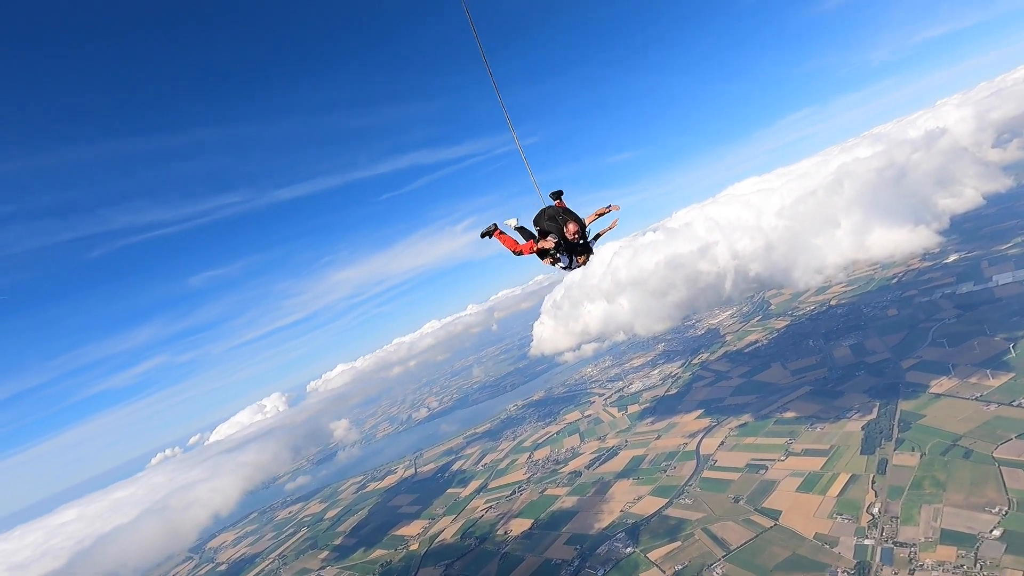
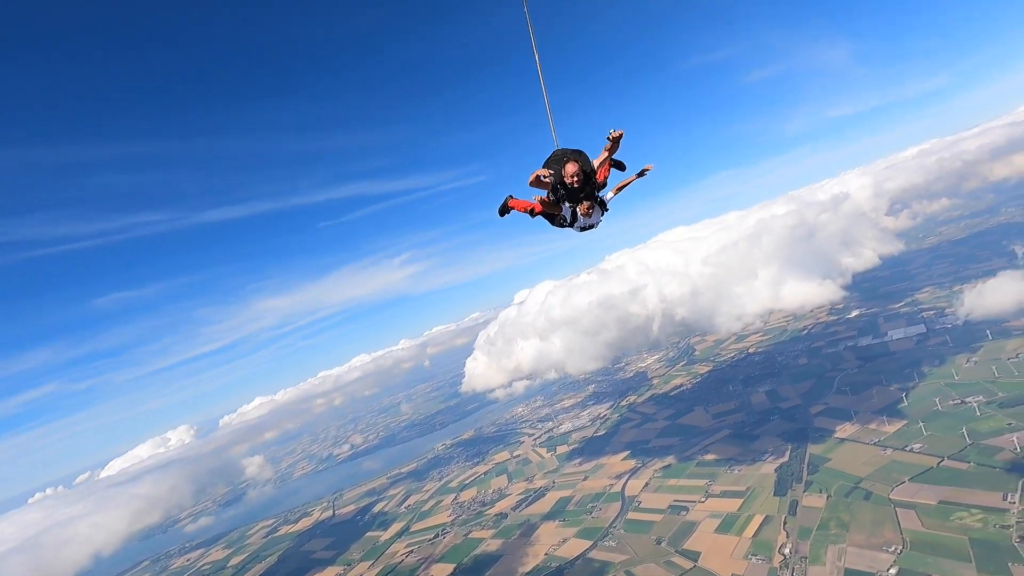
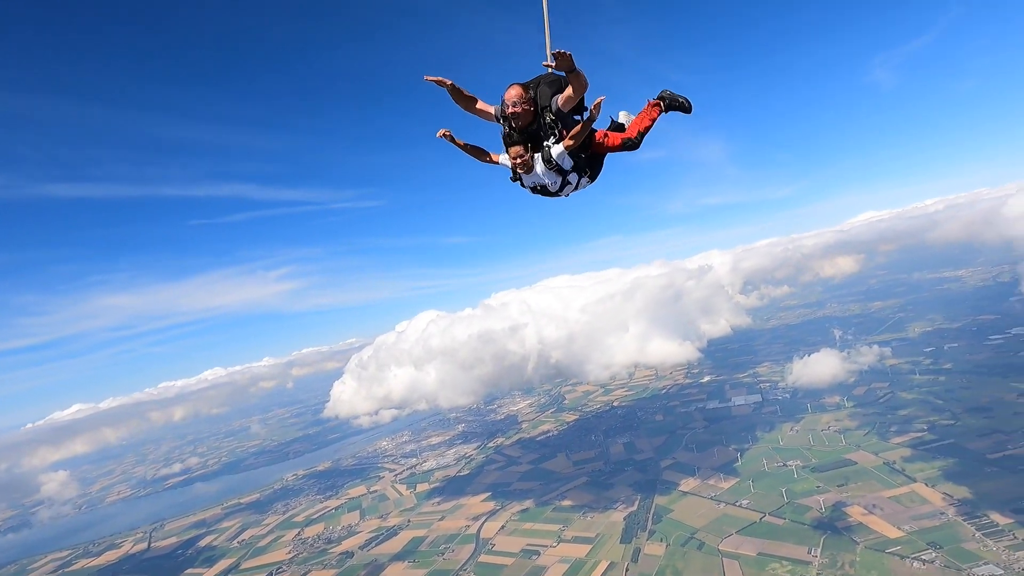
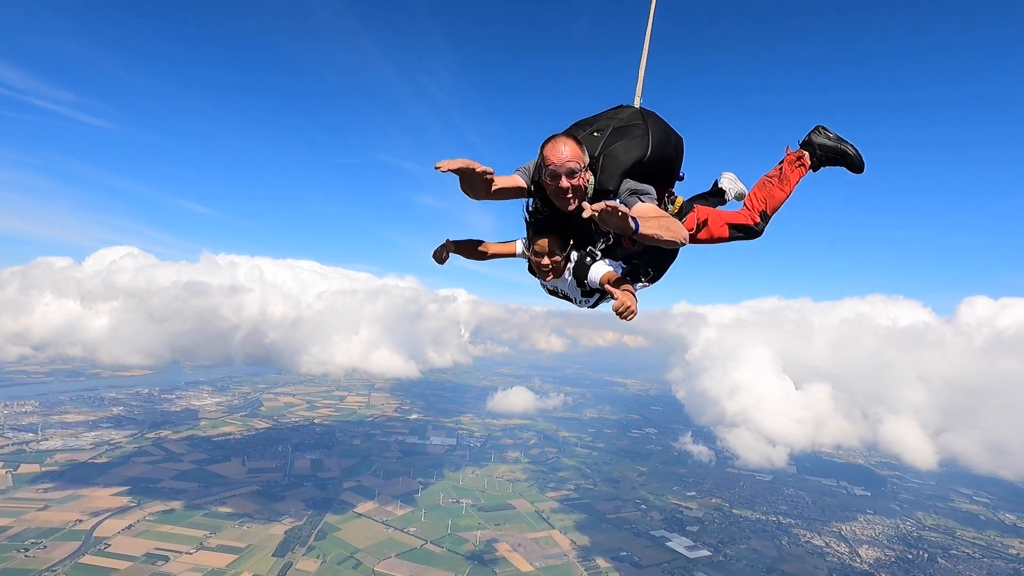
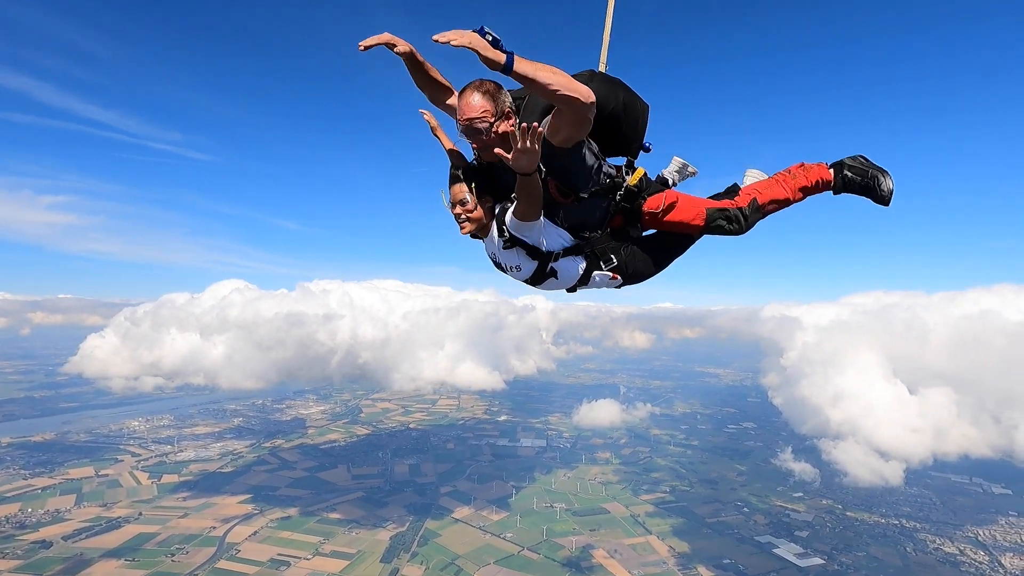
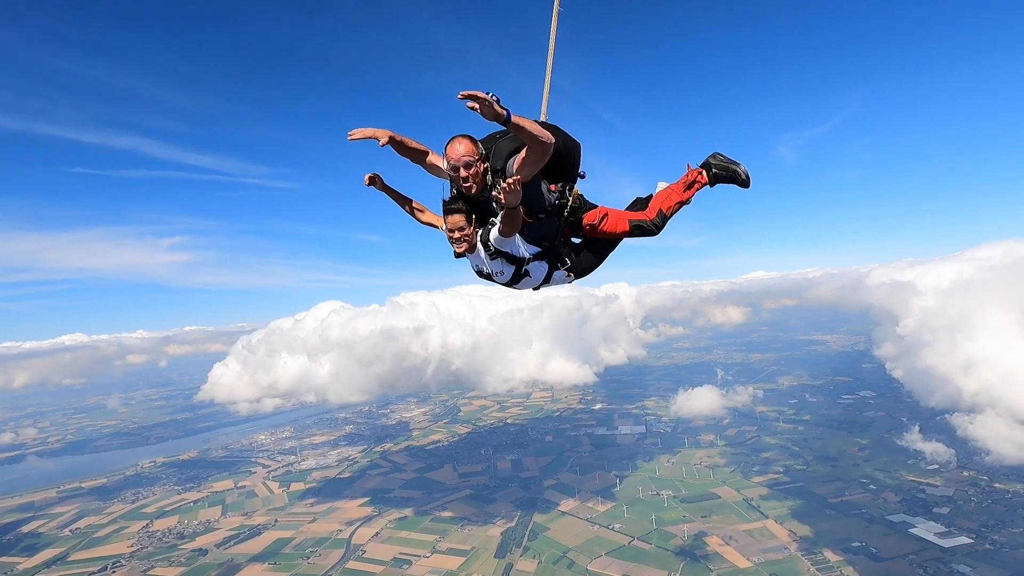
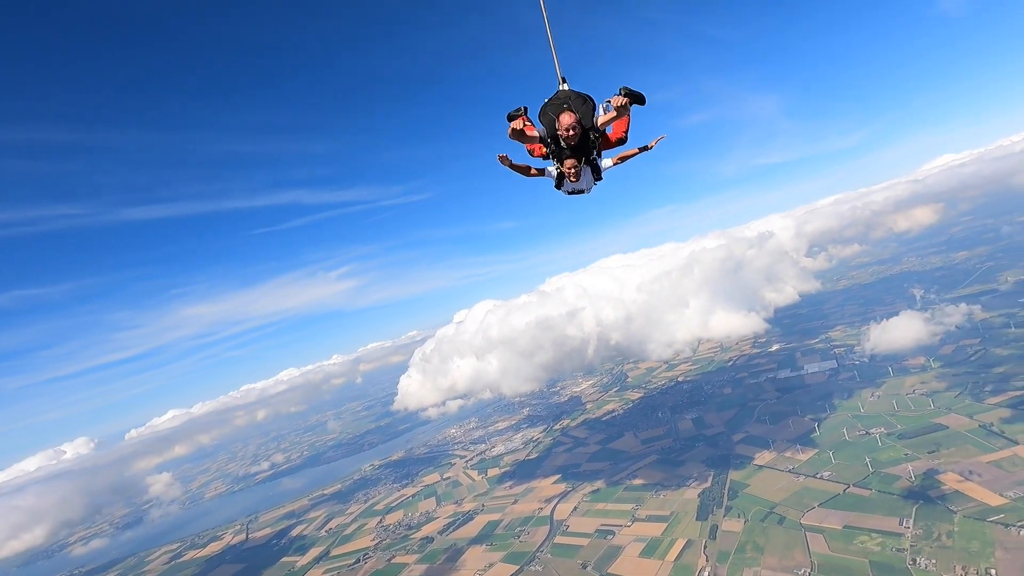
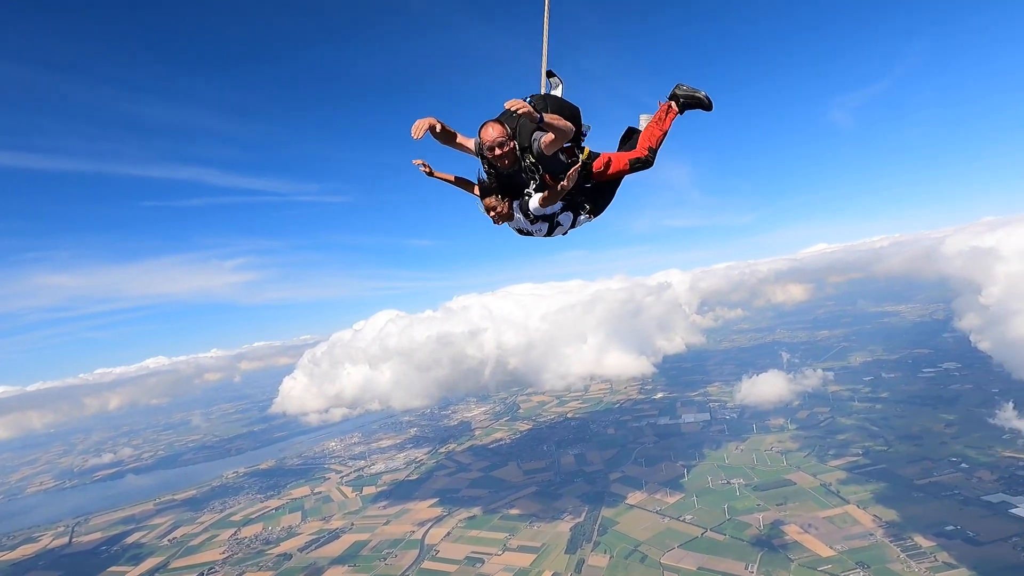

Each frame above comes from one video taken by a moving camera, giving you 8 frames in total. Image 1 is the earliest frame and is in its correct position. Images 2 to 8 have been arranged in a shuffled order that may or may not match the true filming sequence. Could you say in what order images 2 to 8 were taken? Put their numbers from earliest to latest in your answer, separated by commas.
2, 7, 3, 8, 6, 5, 4
